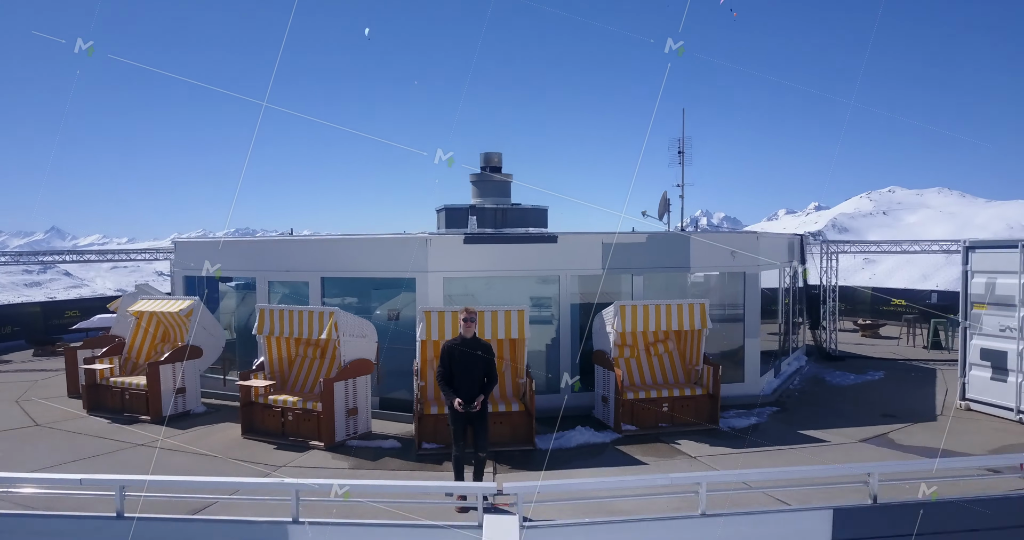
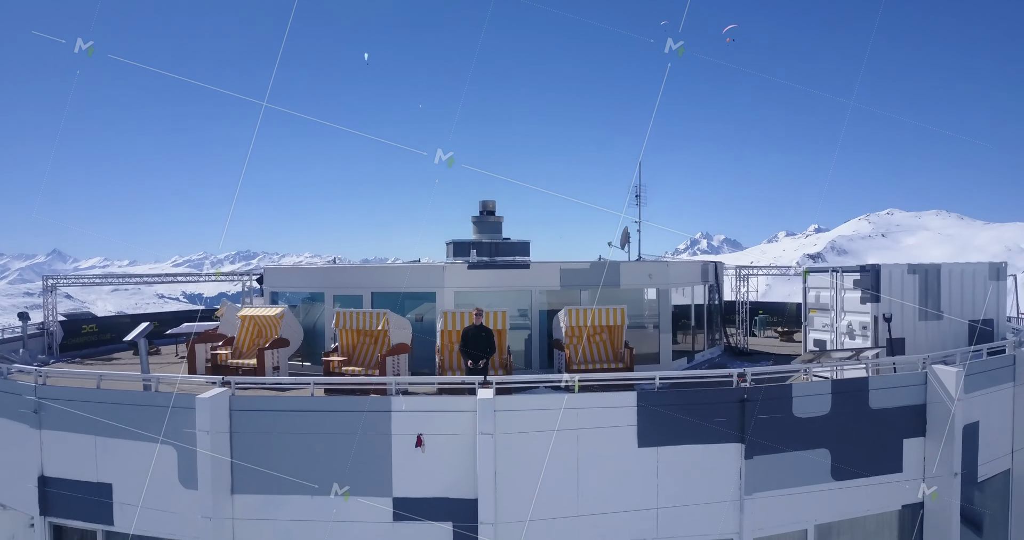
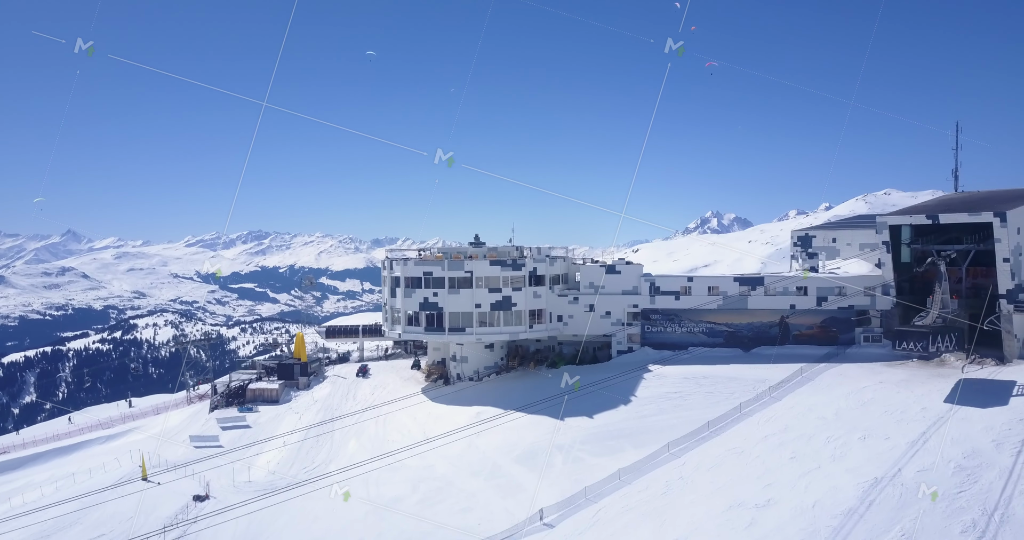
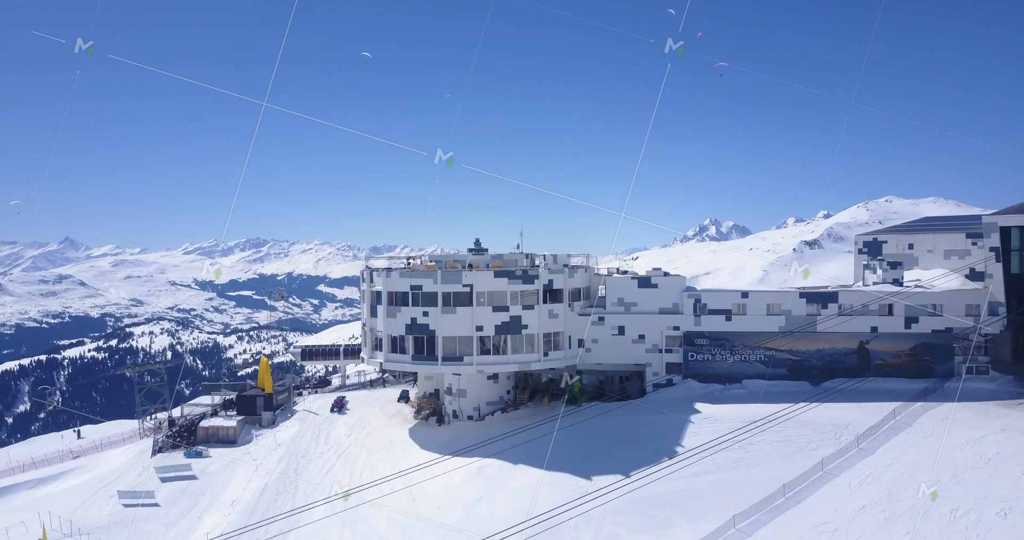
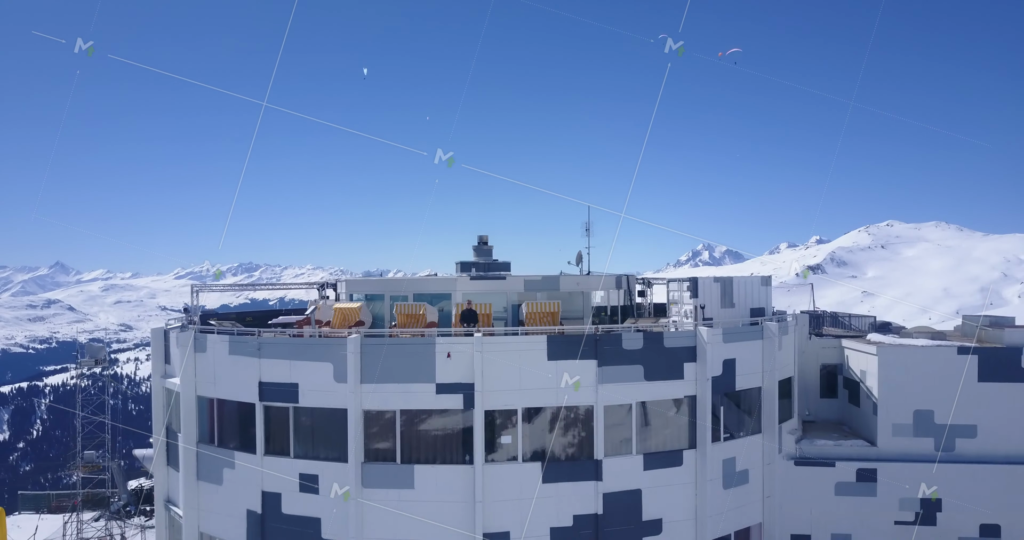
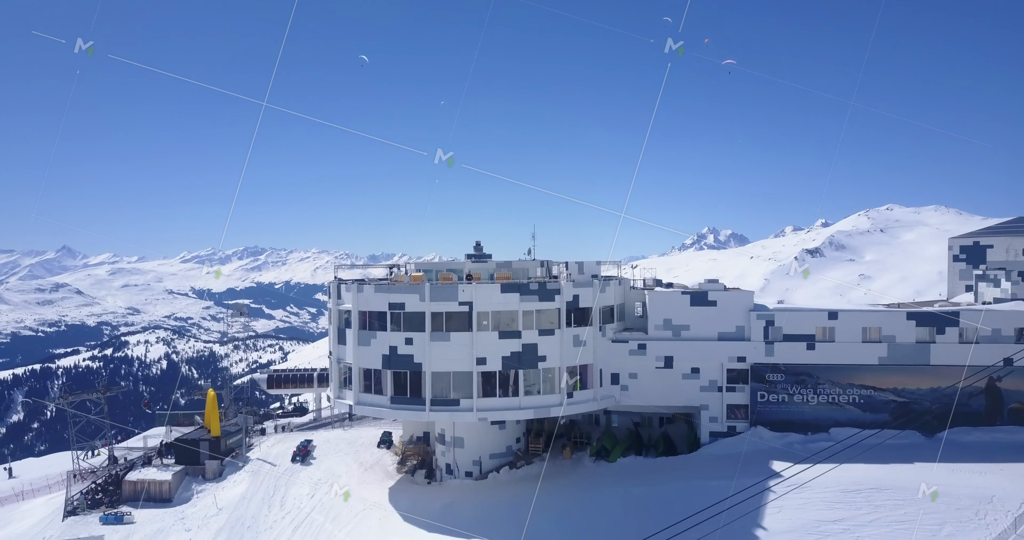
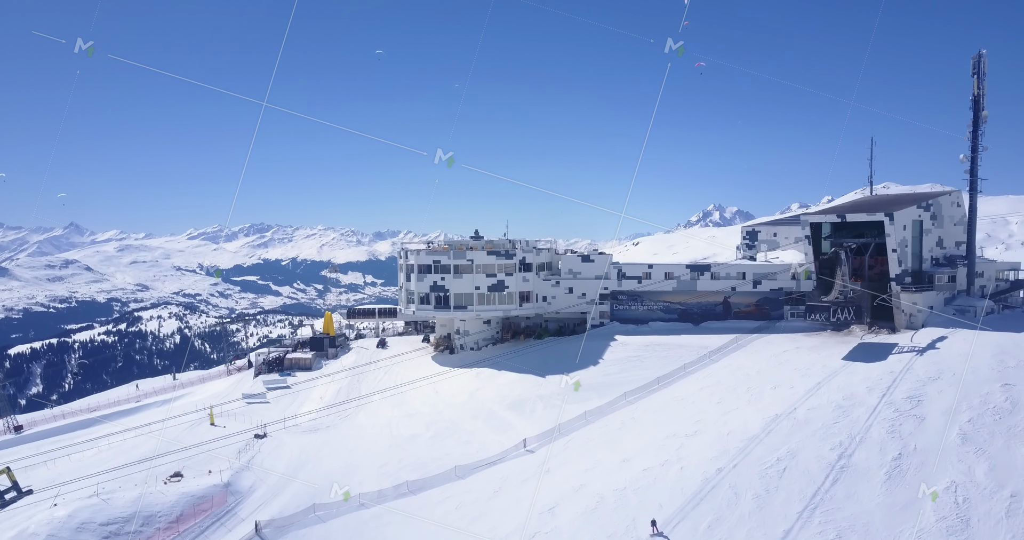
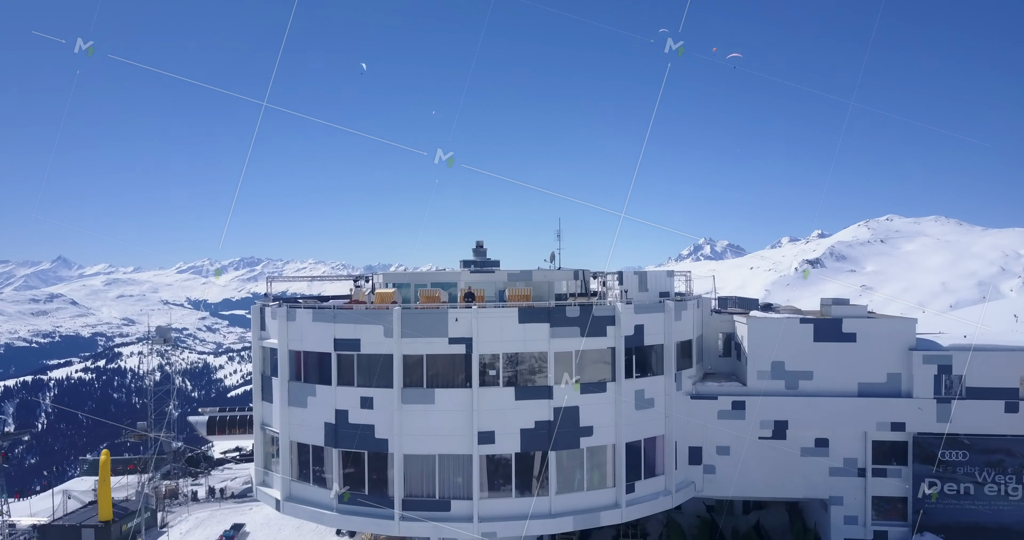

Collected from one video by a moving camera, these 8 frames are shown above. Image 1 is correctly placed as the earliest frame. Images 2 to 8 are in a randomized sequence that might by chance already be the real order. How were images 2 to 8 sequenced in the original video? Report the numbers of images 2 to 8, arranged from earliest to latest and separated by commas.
2, 5, 8, 6, 4, 3, 7
